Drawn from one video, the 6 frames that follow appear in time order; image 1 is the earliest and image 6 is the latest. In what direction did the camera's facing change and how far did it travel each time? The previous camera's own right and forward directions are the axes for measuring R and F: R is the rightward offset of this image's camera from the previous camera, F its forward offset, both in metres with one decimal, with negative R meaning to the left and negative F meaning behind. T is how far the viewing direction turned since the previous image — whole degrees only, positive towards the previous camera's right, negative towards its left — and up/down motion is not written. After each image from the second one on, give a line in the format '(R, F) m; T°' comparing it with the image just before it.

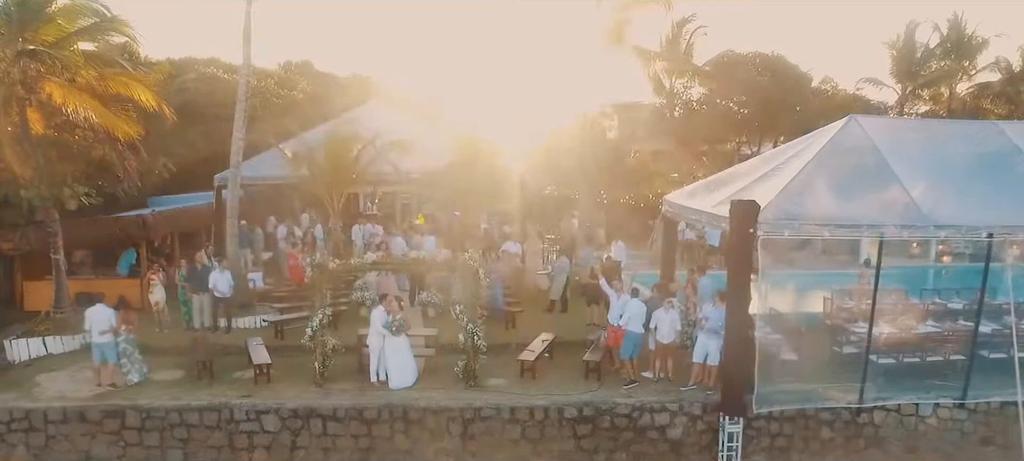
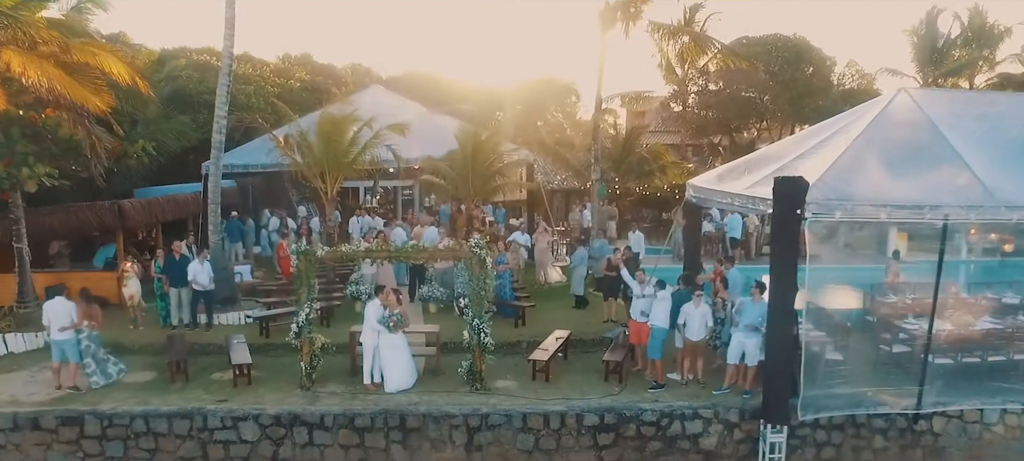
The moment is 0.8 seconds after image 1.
(-0.1, +1.3) m; 0°
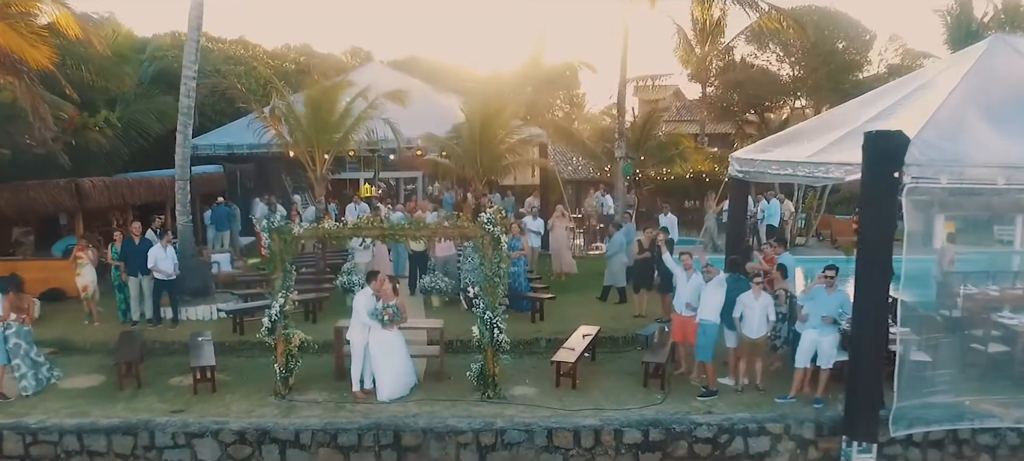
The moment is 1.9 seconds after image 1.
(-0.2, +1.8) m; 0°
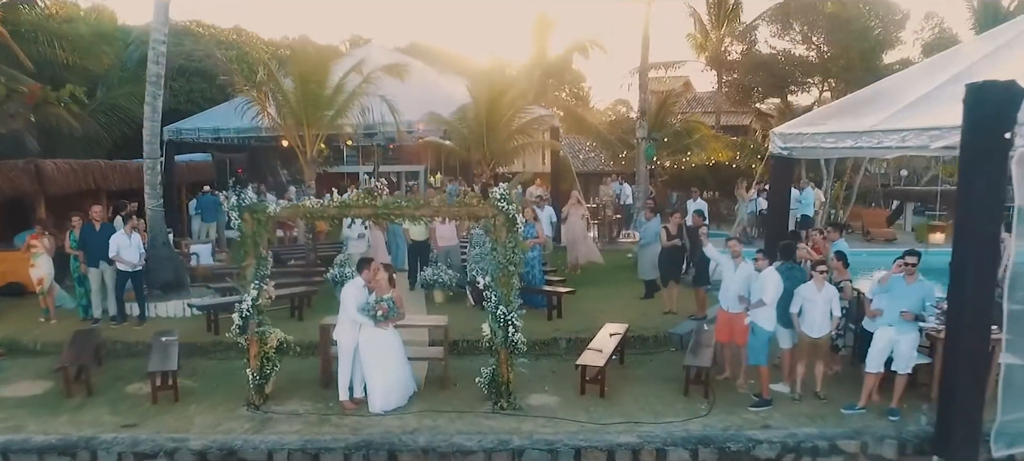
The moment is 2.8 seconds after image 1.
(-0.1, +1.3) m; 0°
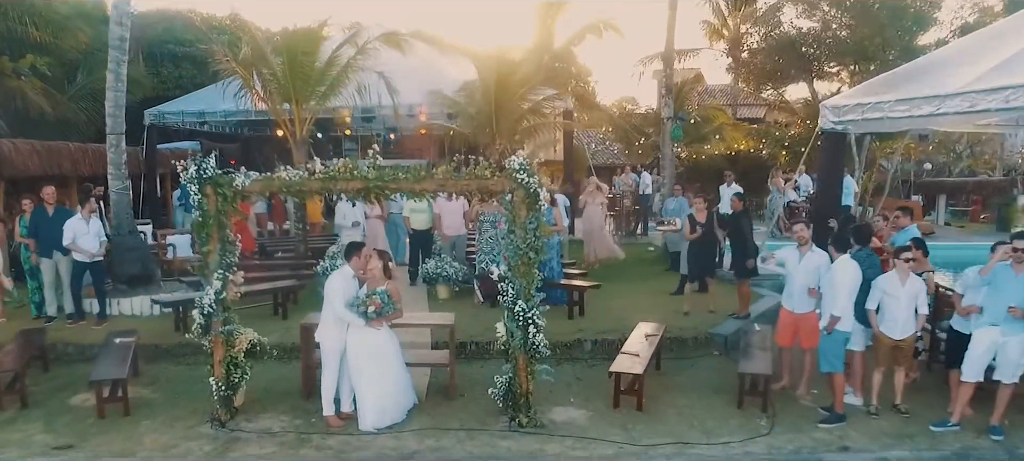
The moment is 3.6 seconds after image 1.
(-0.1, +1.2) m; 0°
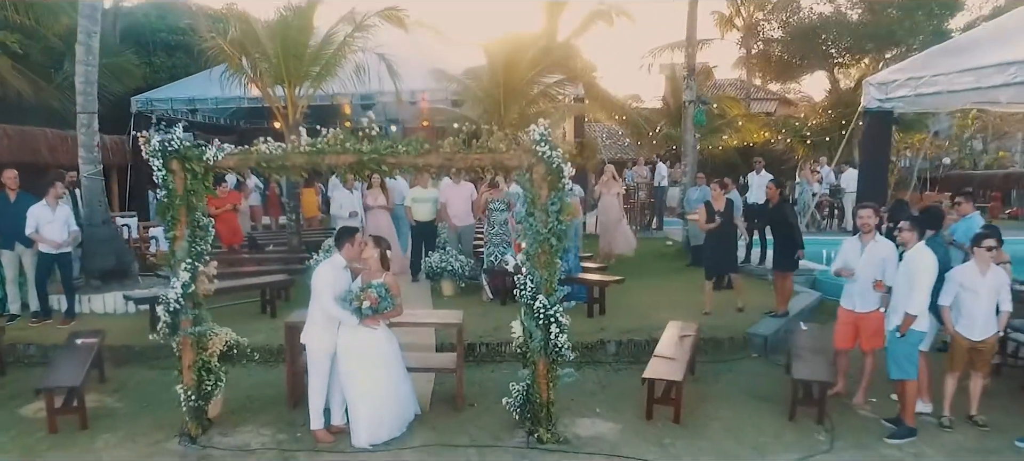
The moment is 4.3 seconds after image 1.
(-0.1, +0.8) m; 0°
